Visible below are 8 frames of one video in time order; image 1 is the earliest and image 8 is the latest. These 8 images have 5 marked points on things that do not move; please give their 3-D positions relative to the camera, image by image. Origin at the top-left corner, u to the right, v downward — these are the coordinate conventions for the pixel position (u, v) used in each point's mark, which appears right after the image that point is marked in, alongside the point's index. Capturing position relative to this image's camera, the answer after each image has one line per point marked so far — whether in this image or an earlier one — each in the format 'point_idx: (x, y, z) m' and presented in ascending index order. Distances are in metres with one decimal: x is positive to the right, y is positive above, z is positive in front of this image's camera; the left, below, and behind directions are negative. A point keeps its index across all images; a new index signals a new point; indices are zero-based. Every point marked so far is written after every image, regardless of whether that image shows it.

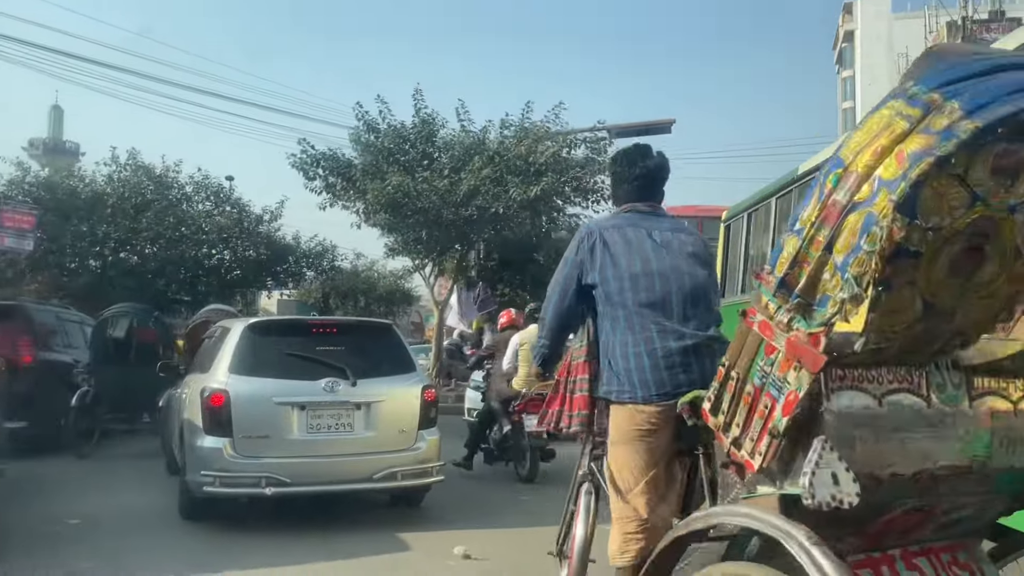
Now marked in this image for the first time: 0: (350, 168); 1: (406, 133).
0: (-3.3, +2.5, +17.4) m
1: (-2.2, +3.1, +17.1) m
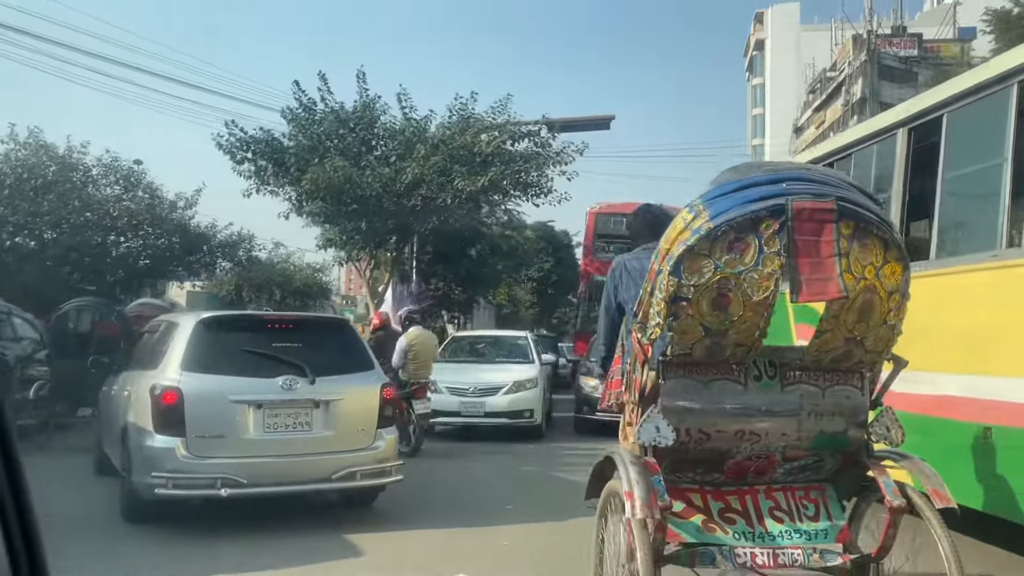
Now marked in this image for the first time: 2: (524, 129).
0: (-4.4, +2.6, +16.6) m
1: (-3.2, +3.3, +16.4) m
2: (+0.2, +3.2, +16.9) m
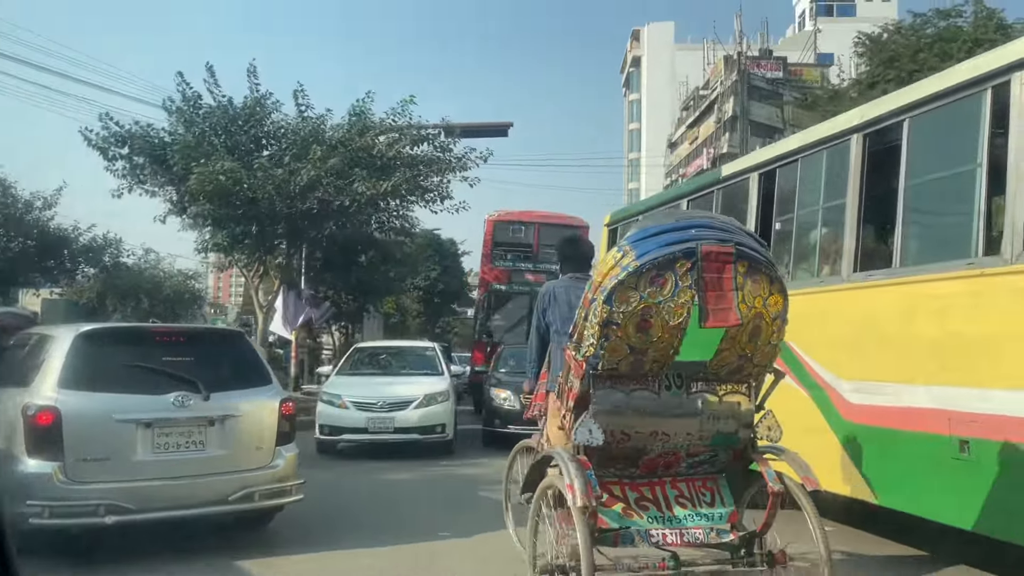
0: (-6.2, +2.5, +15.4) m
1: (-5.0, +3.2, +15.3) m
2: (-1.7, +3.0, +16.3) m
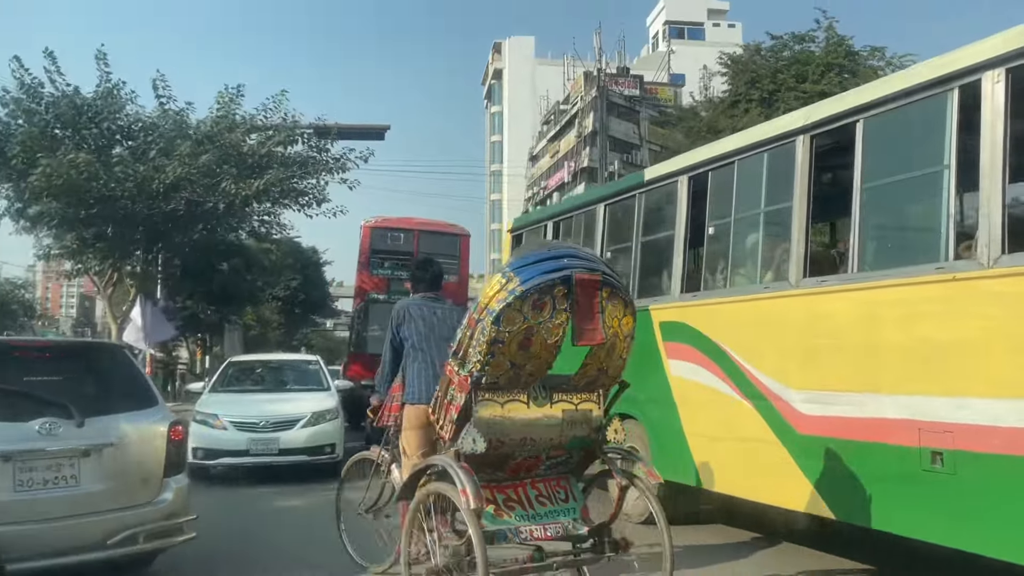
0: (-8.2, +2.4, +13.6) m
1: (-7.0, +3.0, +13.8) m
2: (-3.8, +2.8, +15.4) m
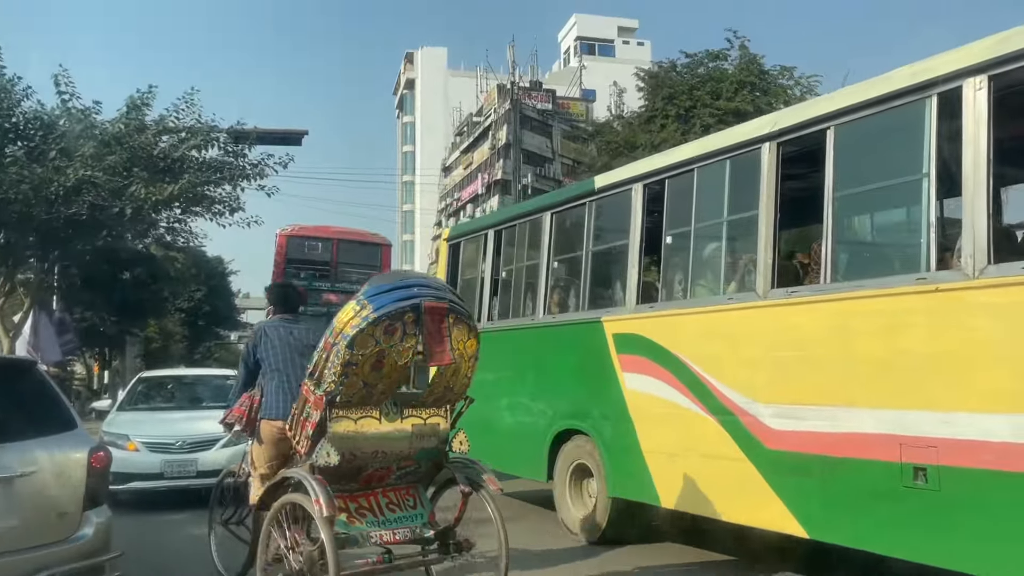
0: (-9.2, +2.2, +12.4) m
1: (-8.1, +2.9, +12.7) m
2: (-5.1, +2.6, +14.6) m
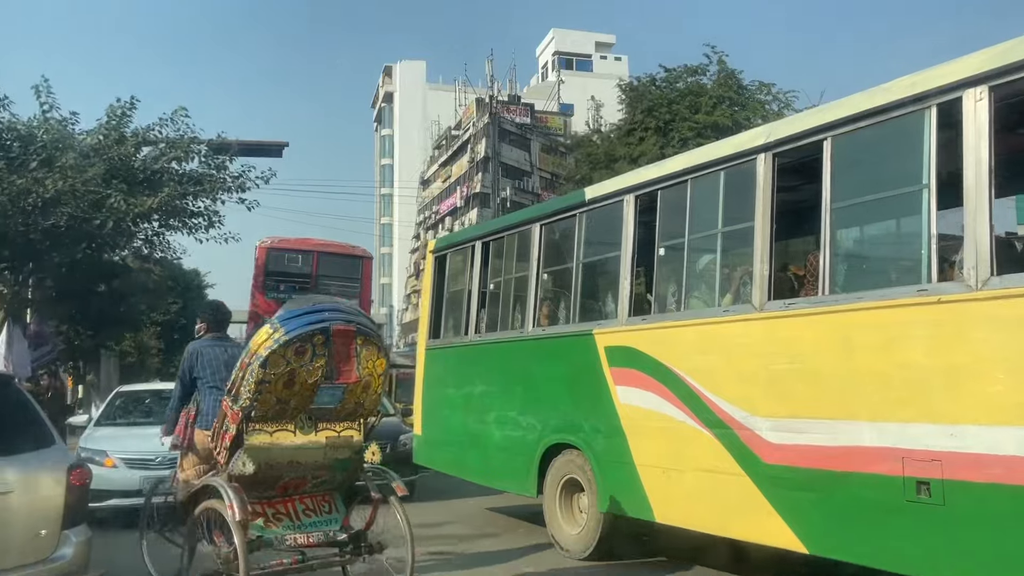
0: (-9.5, +2.0, +12.1) m
1: (-8.3, +2.7, +12.5) m
2: (-5.4, +2.4, +14.4) m
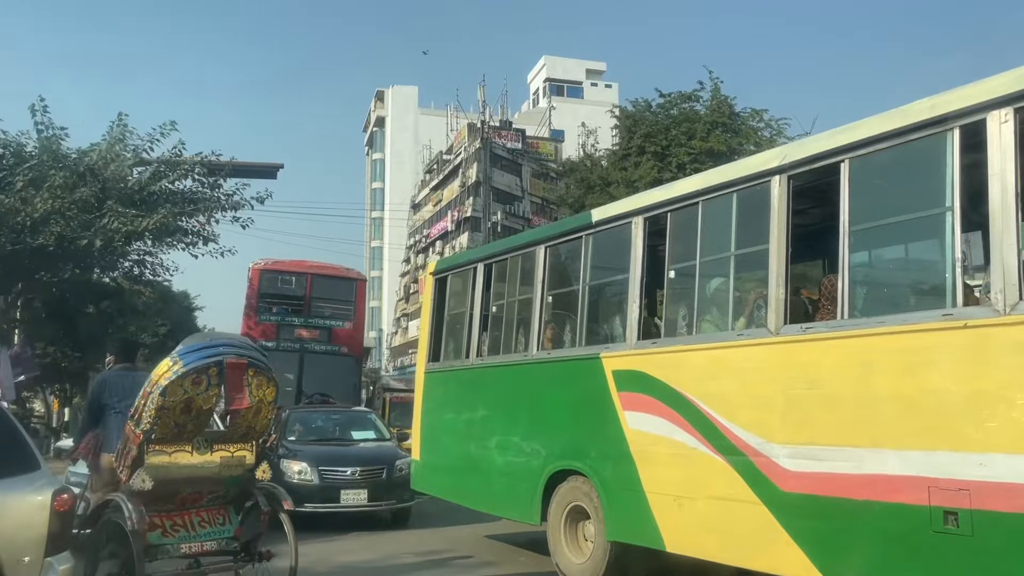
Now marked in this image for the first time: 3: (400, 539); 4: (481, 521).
0: (-9.5, +1.8, +11.9) m
1: (-8.3, +2.4, +12.3) m
2: (-5.4, +2.1, +14.3) m
3: (-1.3, -2.8, +9.6) m
4: (-0.4, -3.0, +11.0) m
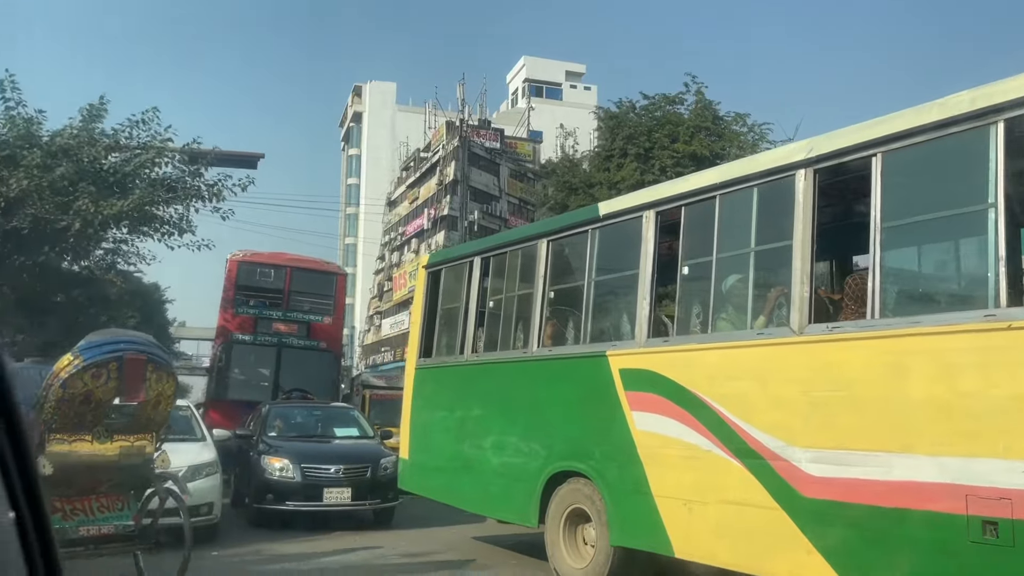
0: (-9.6, +2.0, +11.4) m
1: (-8.4, +2.6, +11.8) m
2: (-5.6, +2.2, +13.9) m
3: (-1.4, -2.8, +9.3) m
4: (-0.6, -3.0, +10.7) m
